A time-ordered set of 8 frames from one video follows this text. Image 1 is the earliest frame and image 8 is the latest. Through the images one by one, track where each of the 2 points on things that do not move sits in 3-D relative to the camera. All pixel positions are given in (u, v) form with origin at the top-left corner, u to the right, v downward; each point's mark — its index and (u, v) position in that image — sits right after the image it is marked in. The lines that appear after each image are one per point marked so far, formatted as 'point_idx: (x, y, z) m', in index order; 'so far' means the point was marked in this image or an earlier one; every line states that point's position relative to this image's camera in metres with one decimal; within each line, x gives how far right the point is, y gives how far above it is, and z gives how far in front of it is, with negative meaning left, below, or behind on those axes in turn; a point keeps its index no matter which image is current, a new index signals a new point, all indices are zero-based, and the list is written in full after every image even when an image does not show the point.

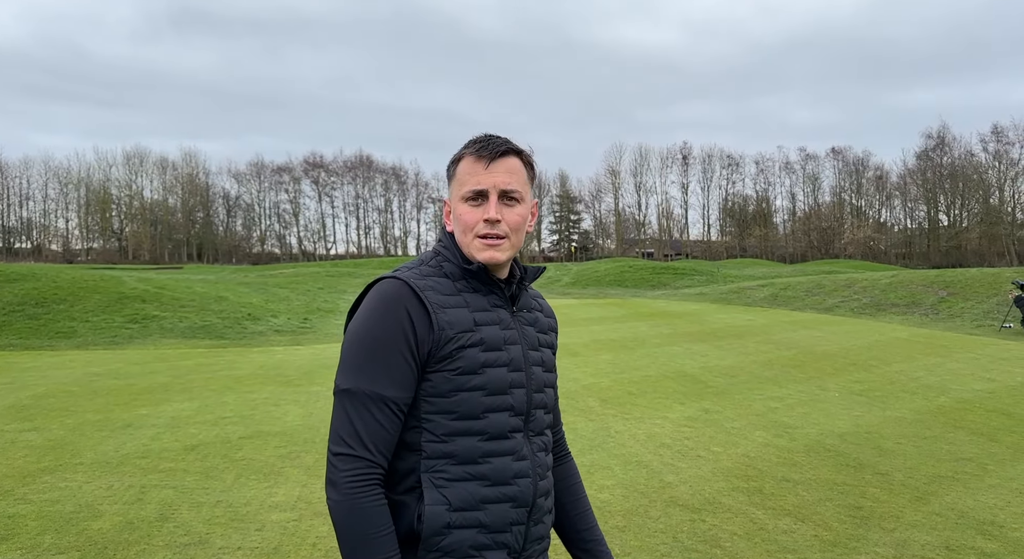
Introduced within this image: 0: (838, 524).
0: (+2.4, -1.8, +4.9) m
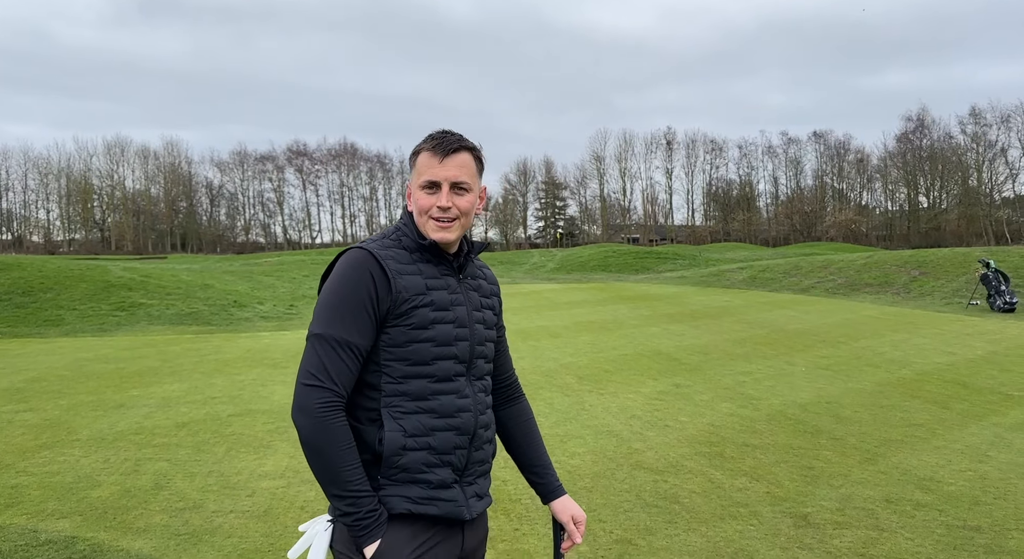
0: (+2.2, -1.6, +5.2) m
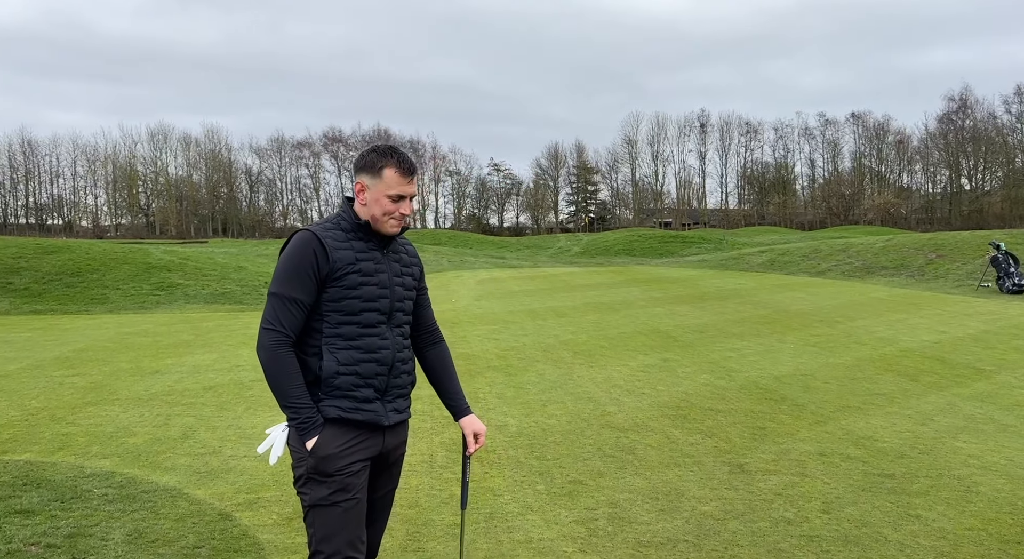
0: (+2.0, -1.4, +5.8) m
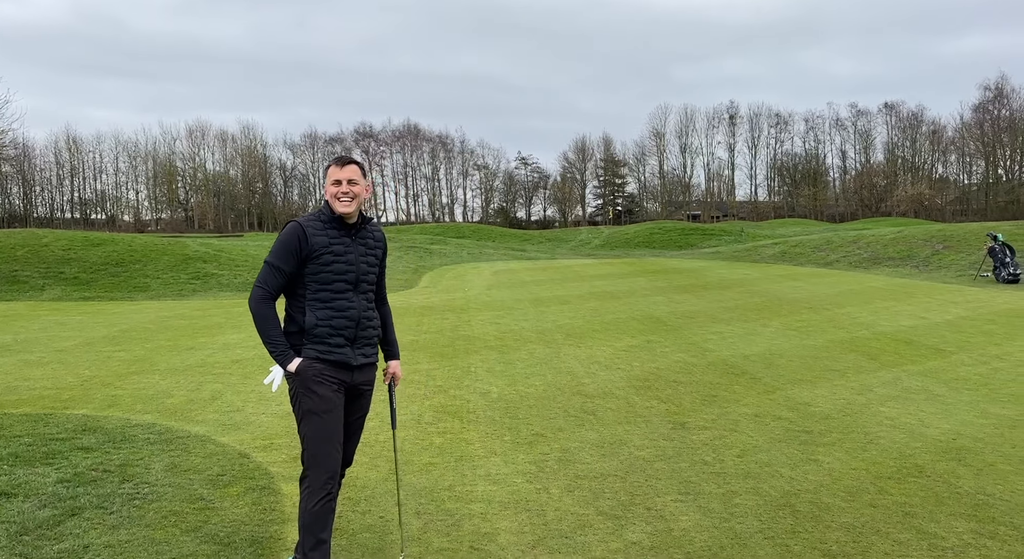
0: (+1.8, -1.3, +6.6) m
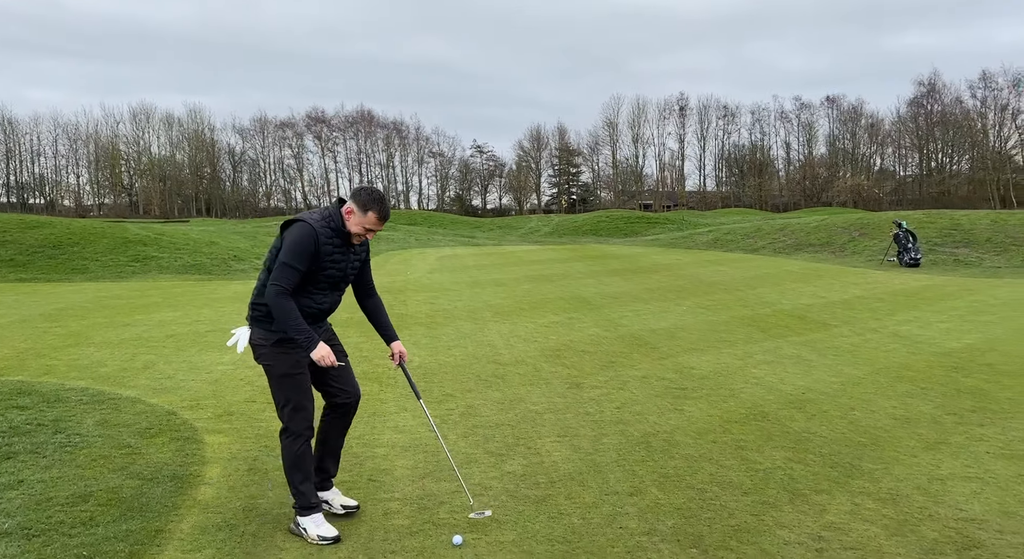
0: (+0.9, -1.0, +7.4) m
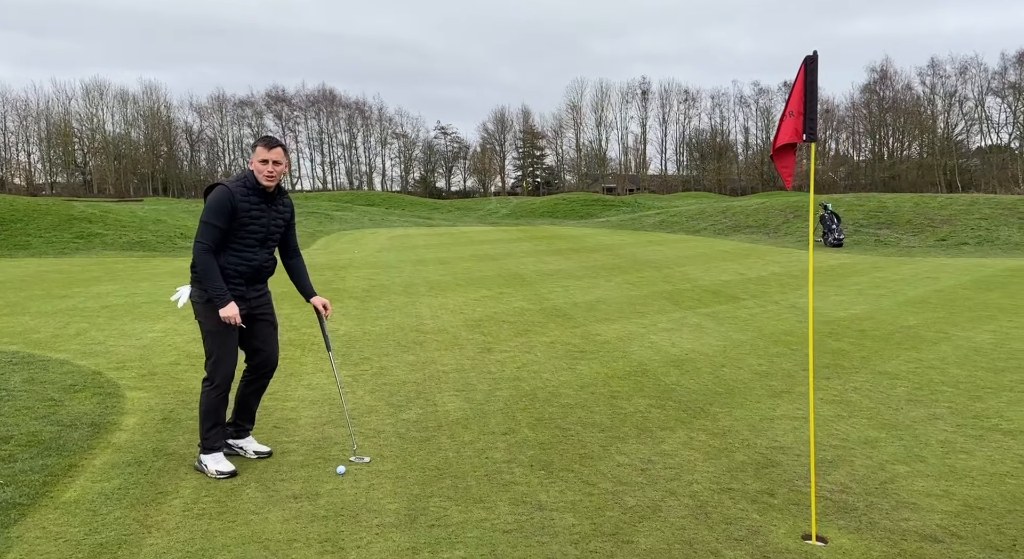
0: (-0.1, -0.7, +7.9) m
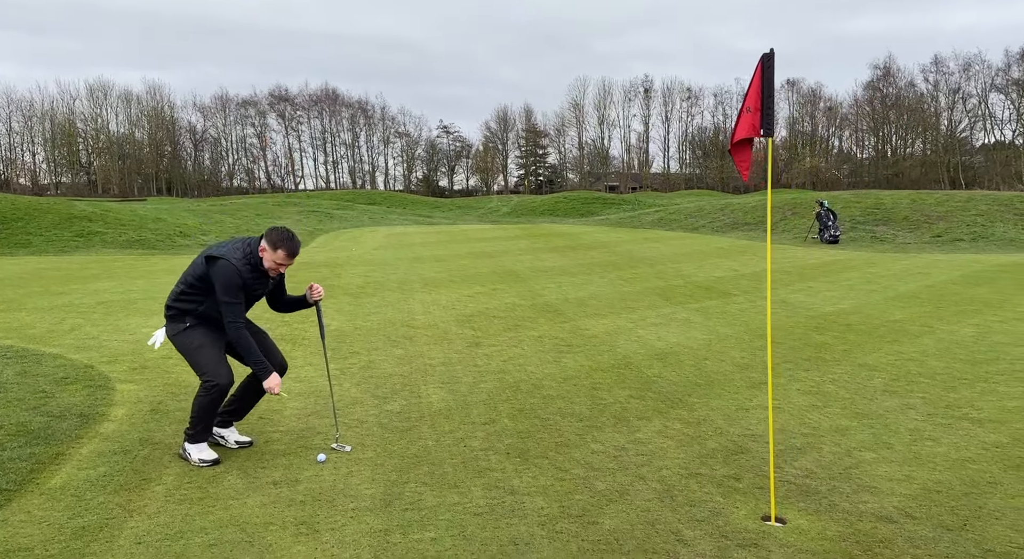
0: (-0.2, -0.6, +8.0) m
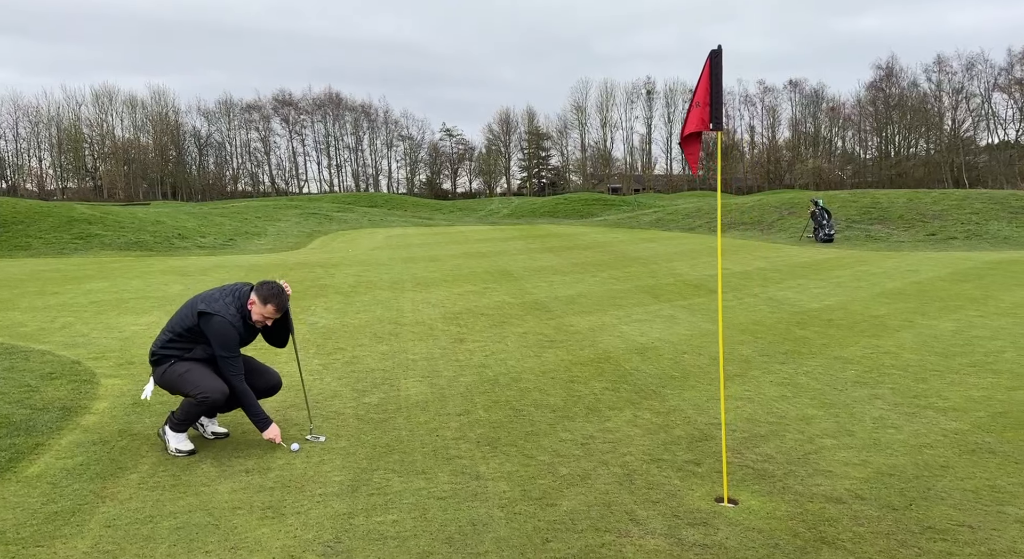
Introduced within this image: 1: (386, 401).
0: (-0.4, -0.6, +8.1) m
1: (-1.0, -1.0, +5.3) m
